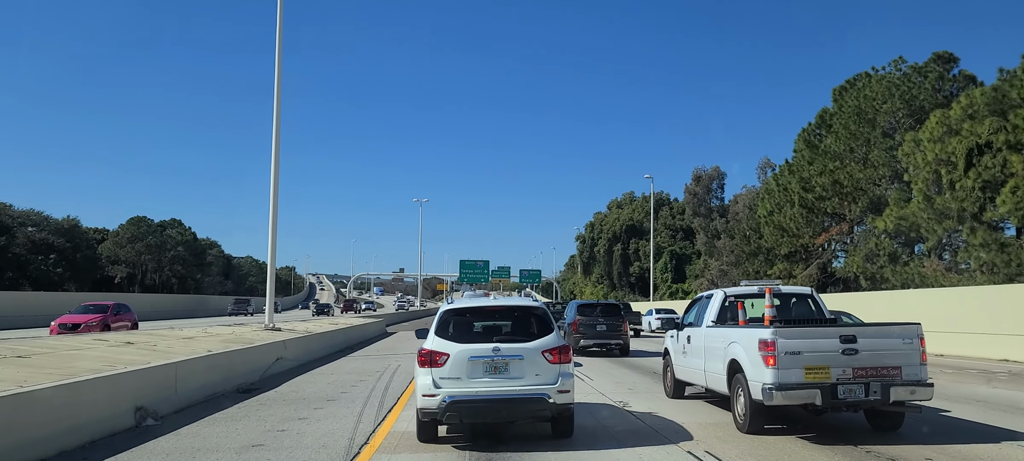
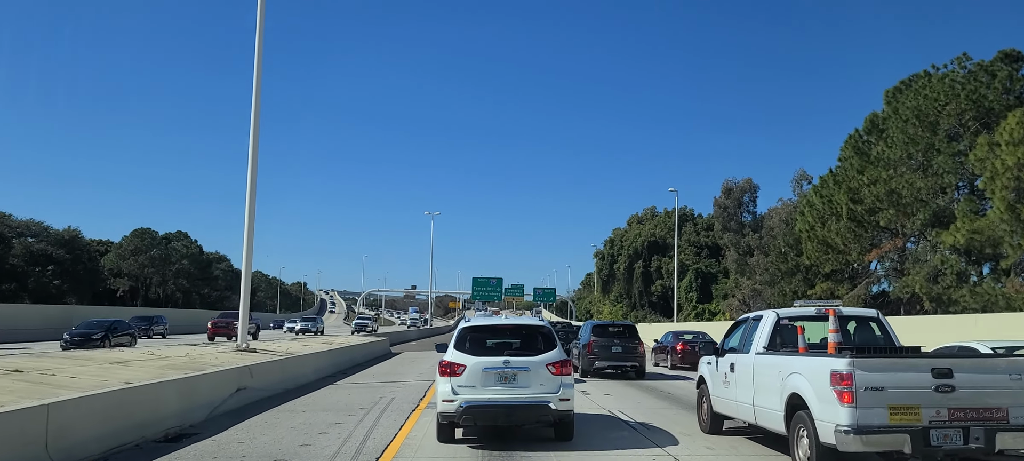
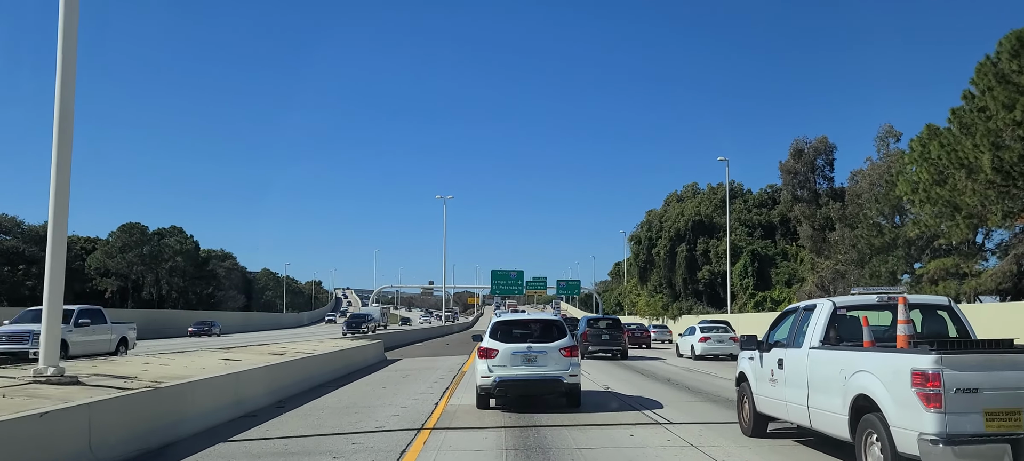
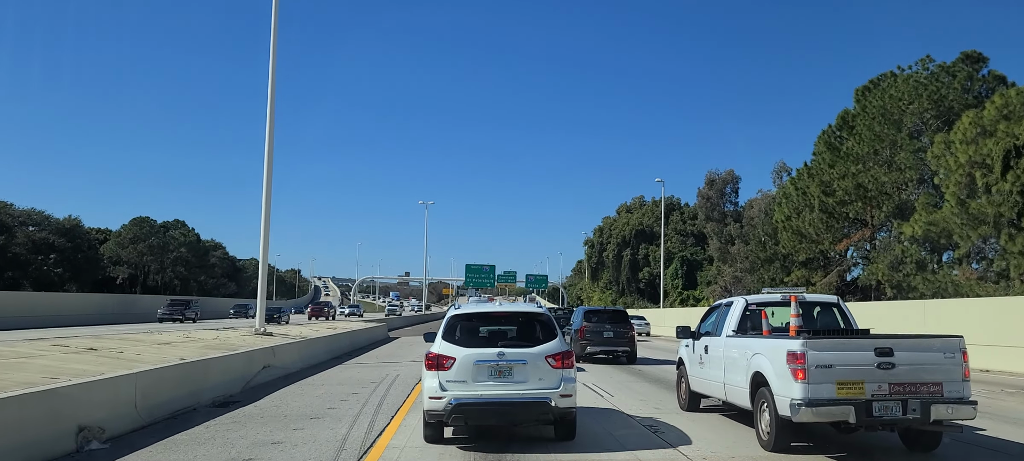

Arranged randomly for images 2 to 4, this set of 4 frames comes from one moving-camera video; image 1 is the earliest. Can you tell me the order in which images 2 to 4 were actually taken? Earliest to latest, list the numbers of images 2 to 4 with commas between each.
4, 2, 3
